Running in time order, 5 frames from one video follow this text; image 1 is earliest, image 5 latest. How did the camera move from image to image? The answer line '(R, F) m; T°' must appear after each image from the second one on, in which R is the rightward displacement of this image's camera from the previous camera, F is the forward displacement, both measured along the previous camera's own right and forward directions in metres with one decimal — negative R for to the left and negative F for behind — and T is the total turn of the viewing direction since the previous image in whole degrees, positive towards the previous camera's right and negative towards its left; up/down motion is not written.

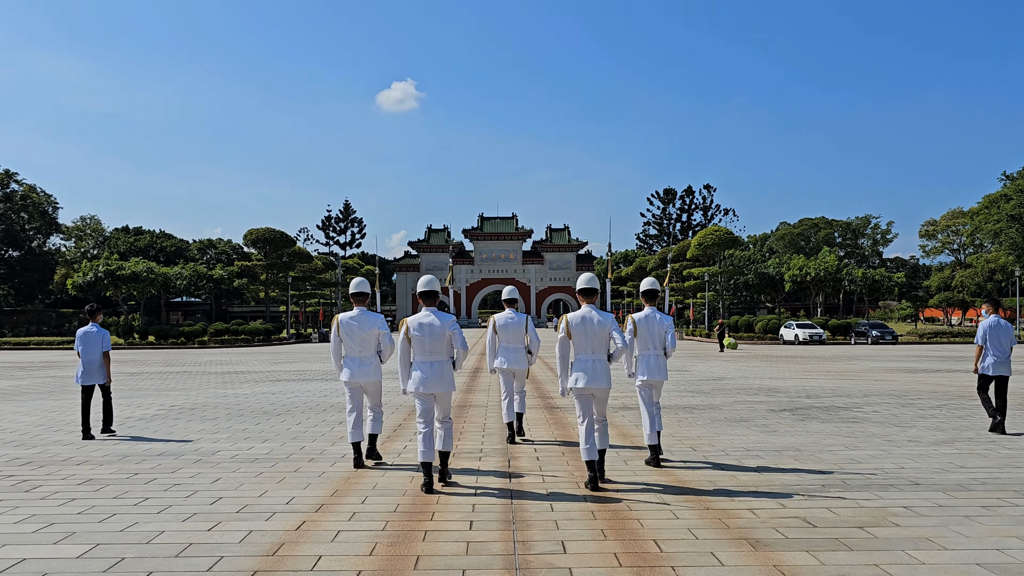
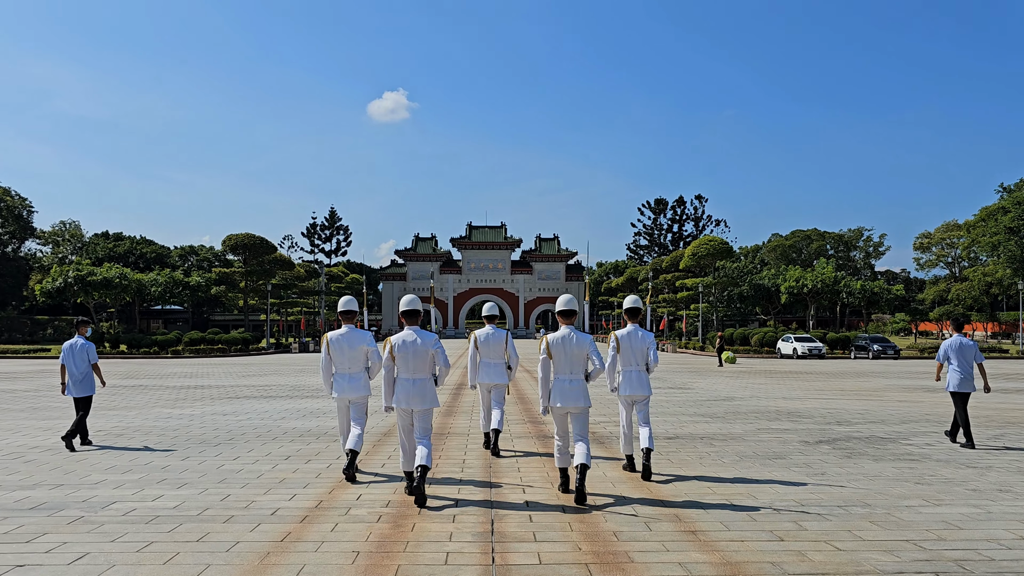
(0.0, +1.4) m; +1°
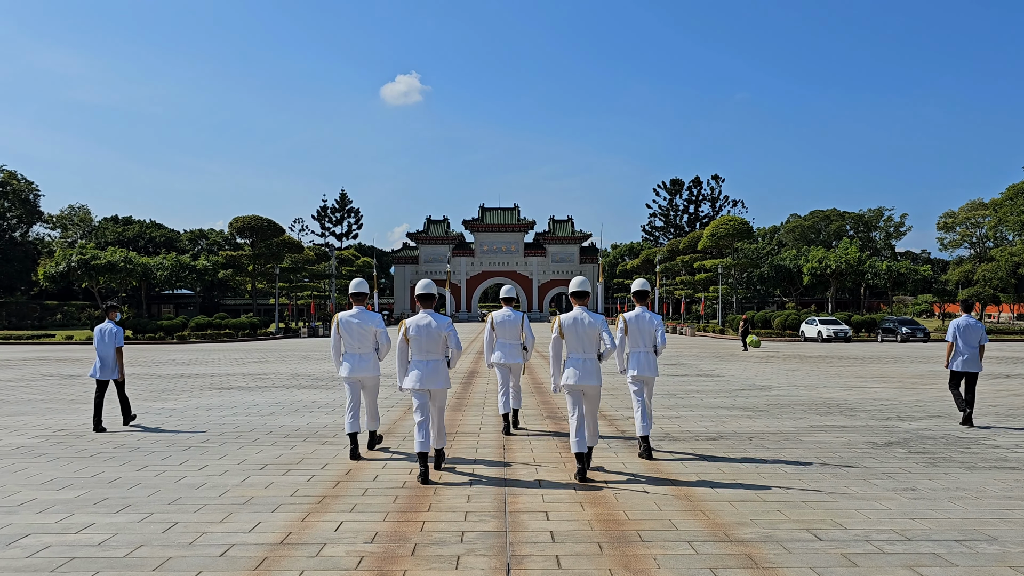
(0.0, +1.1) m; -1°
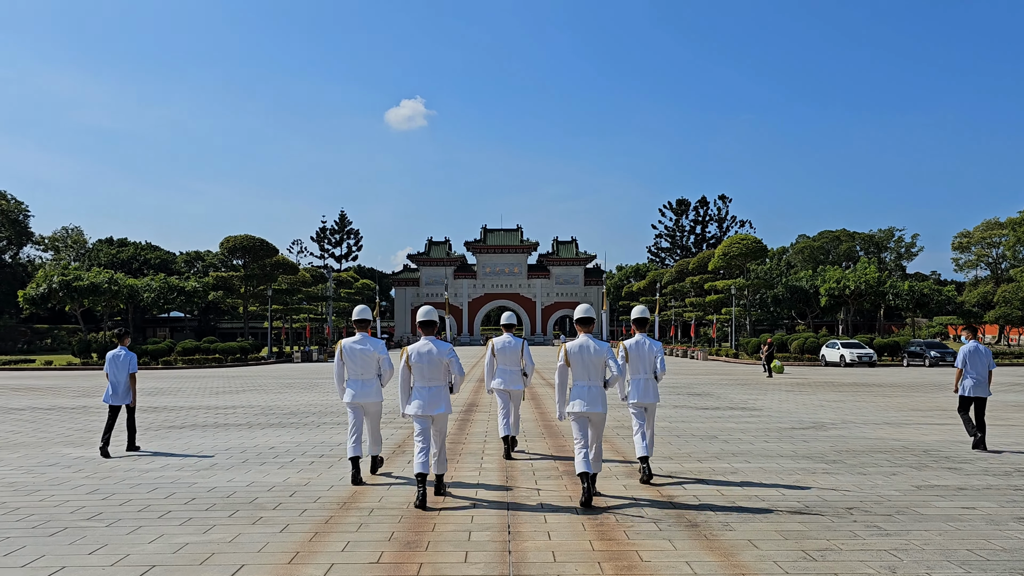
(0.0, +1.8) m; 0°
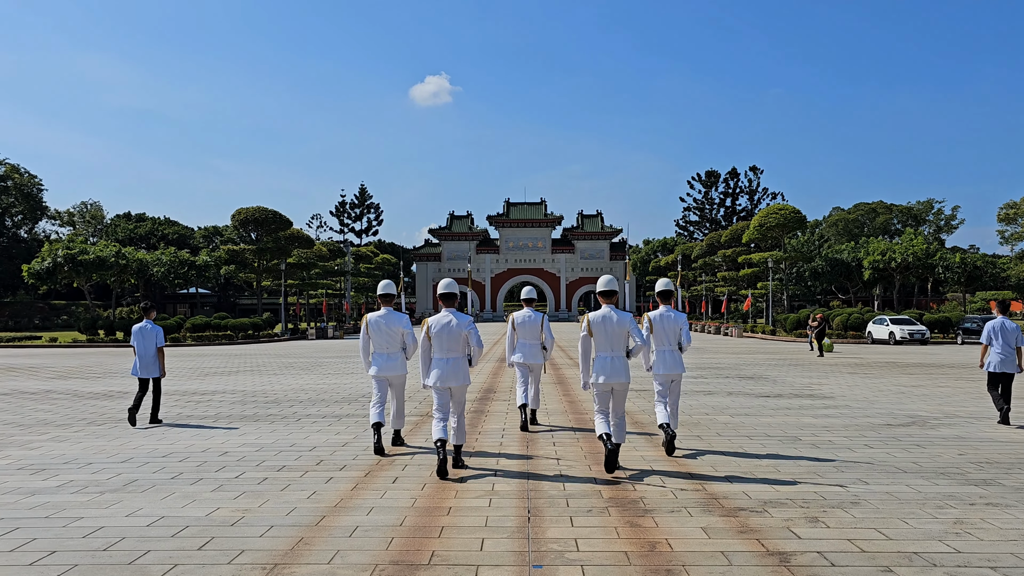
(0.0, +1.9) m; -2°
